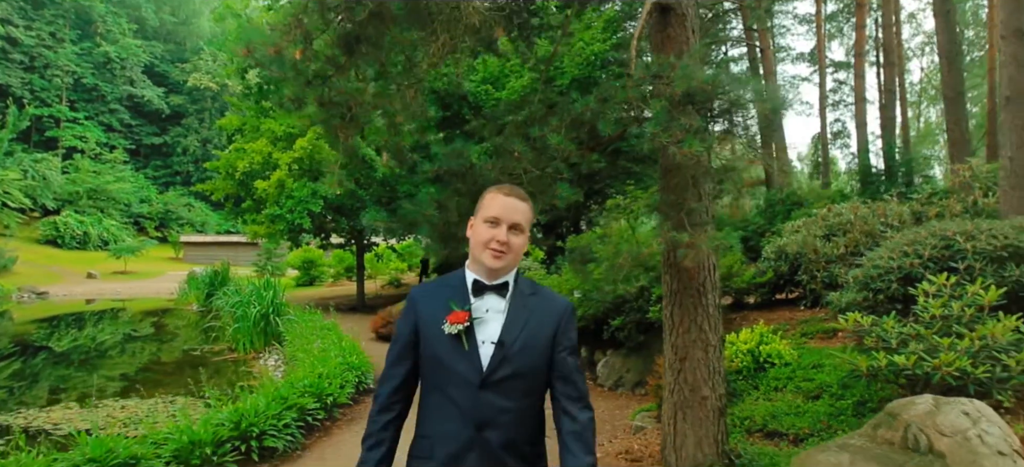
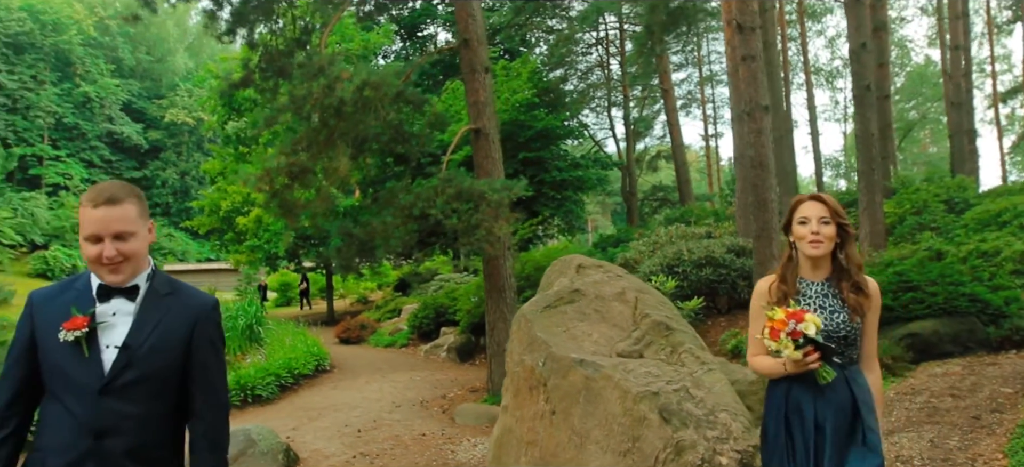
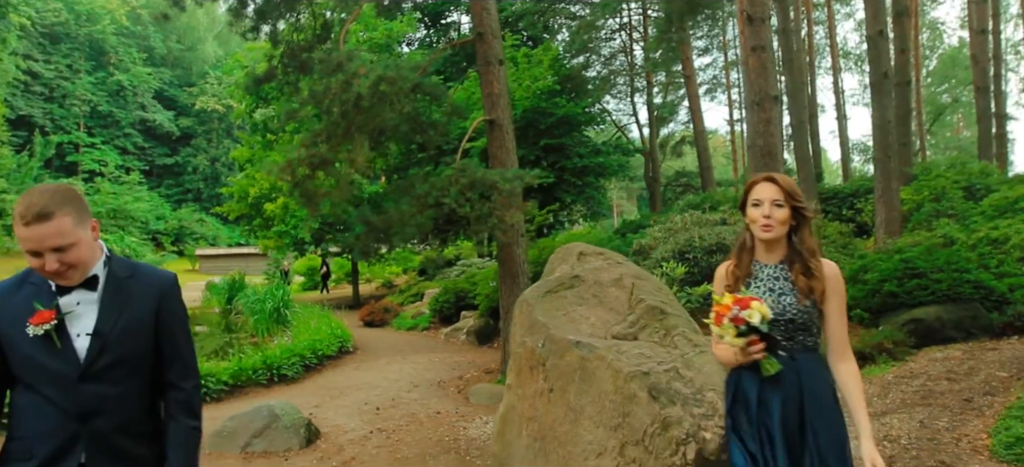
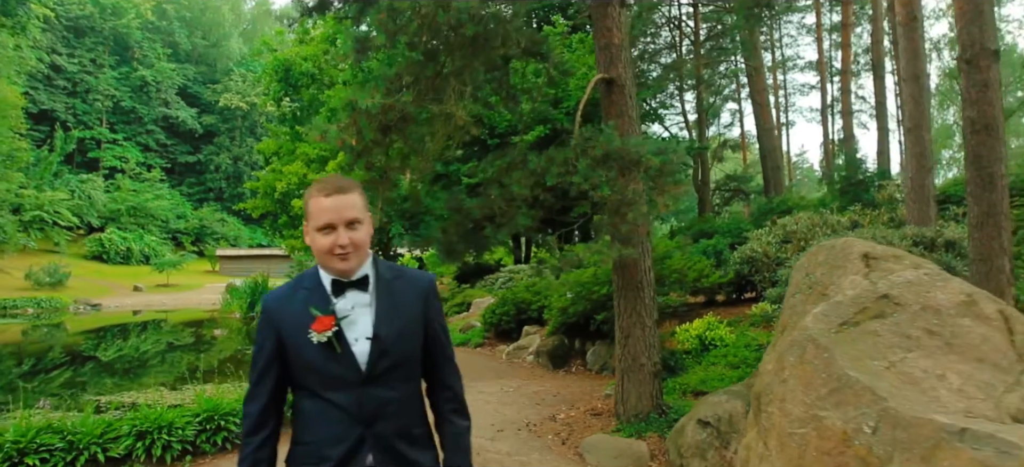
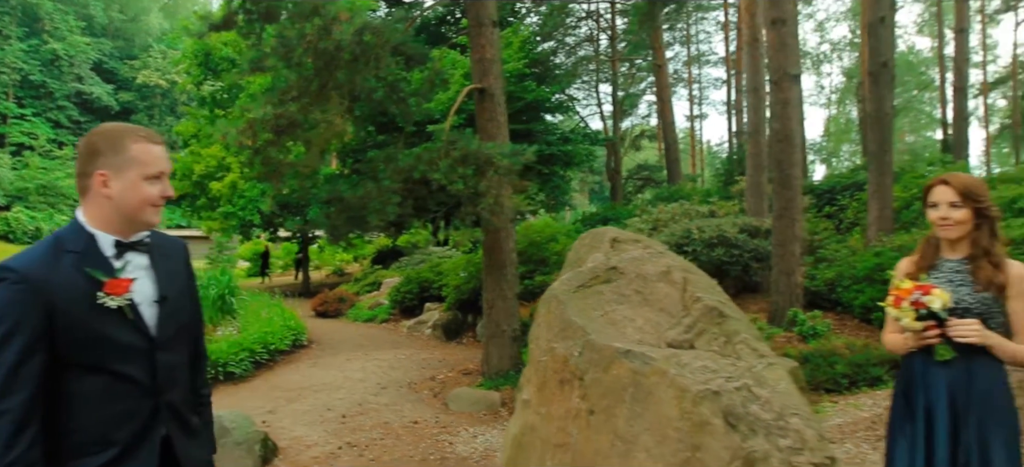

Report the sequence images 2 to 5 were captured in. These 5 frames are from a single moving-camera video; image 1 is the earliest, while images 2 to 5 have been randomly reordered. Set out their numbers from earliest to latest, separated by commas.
4, 5, 2, 3
